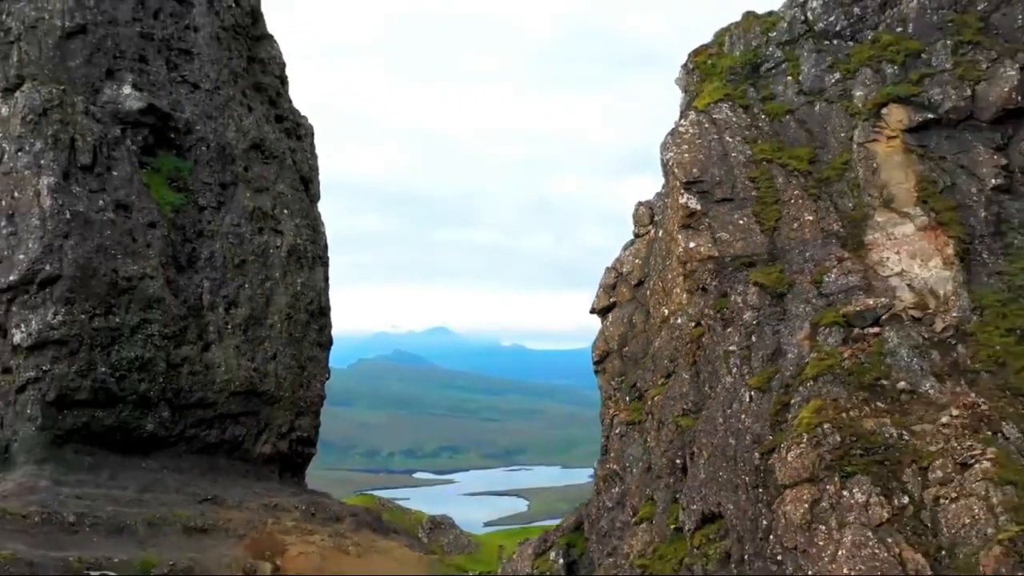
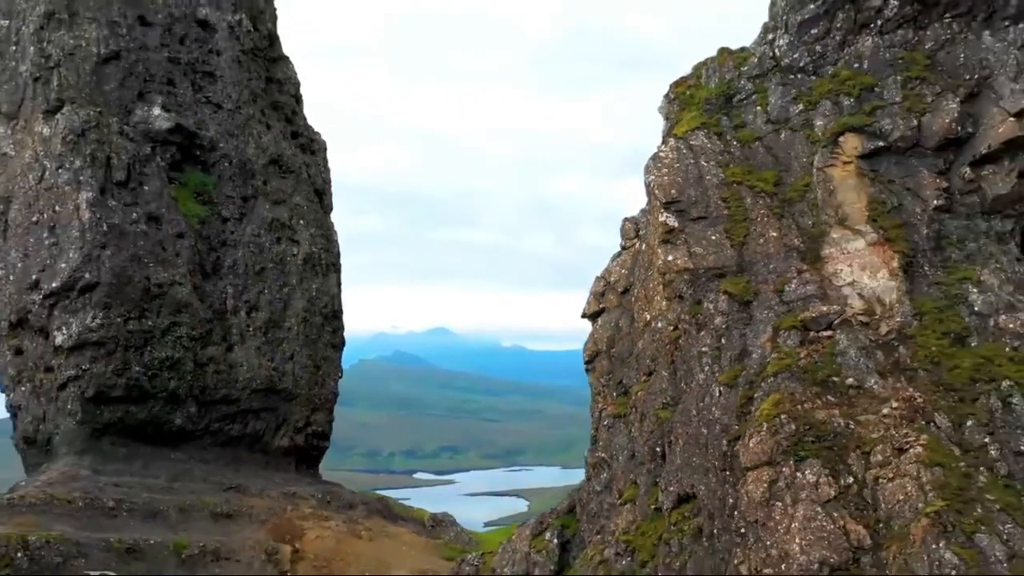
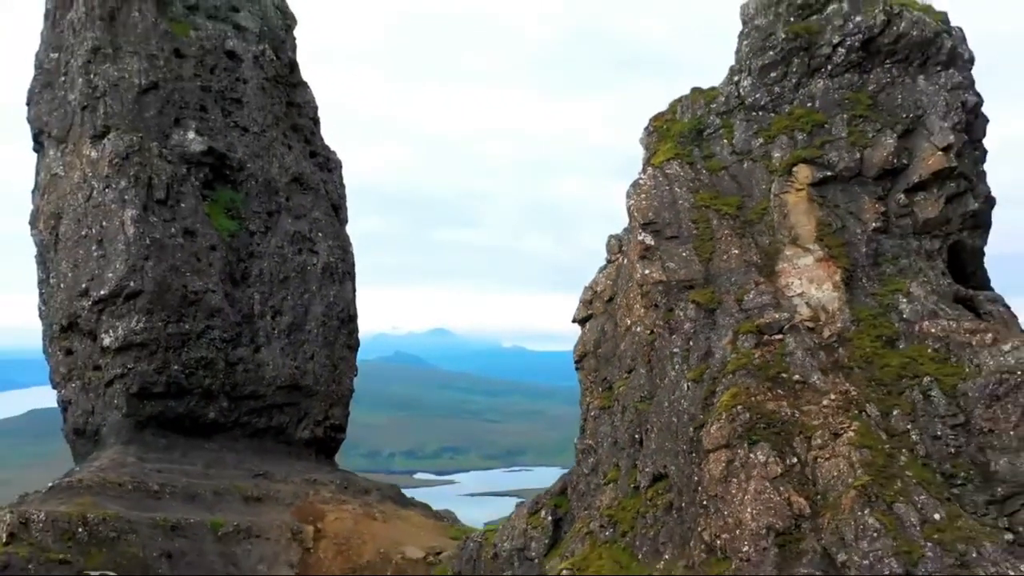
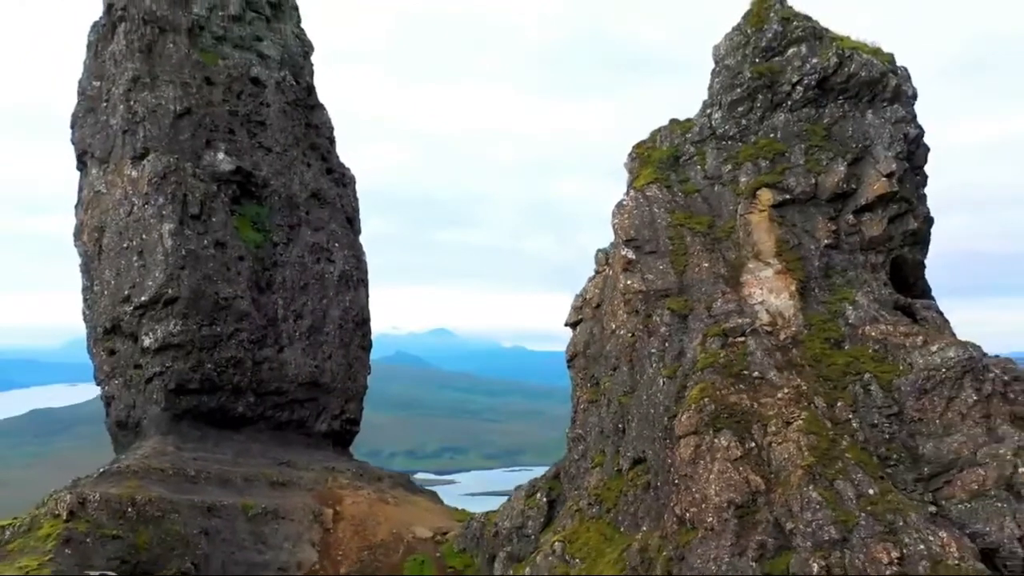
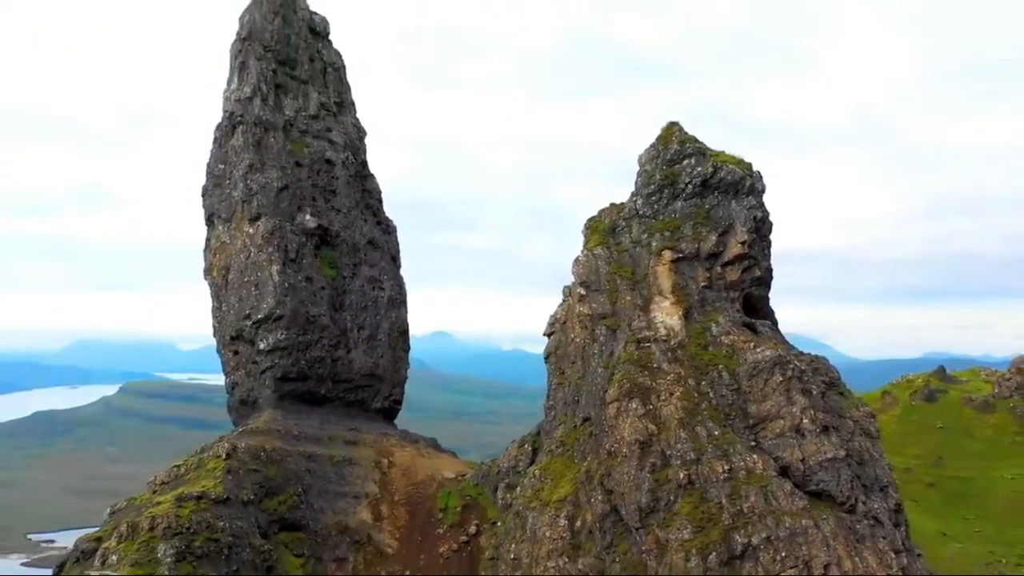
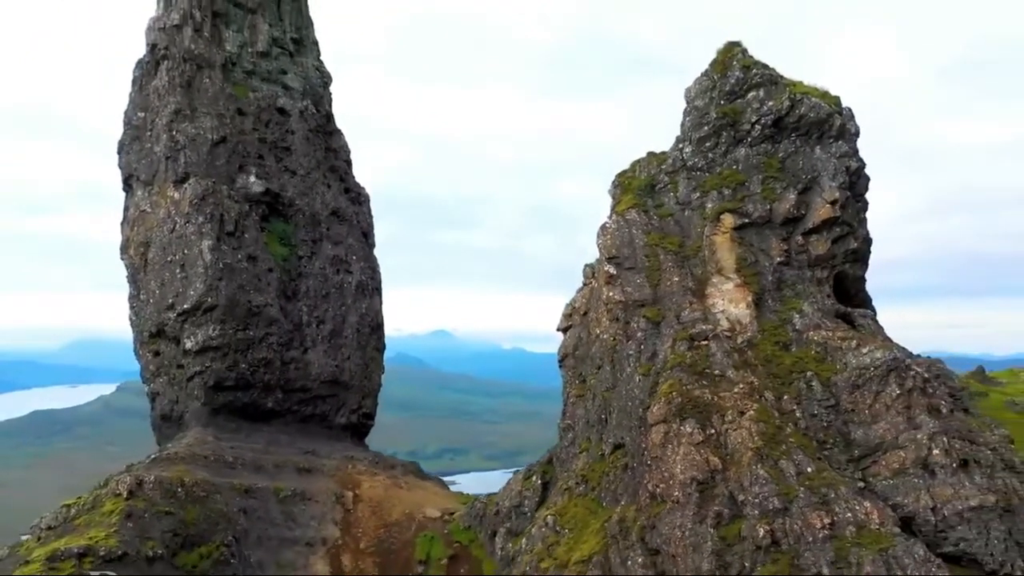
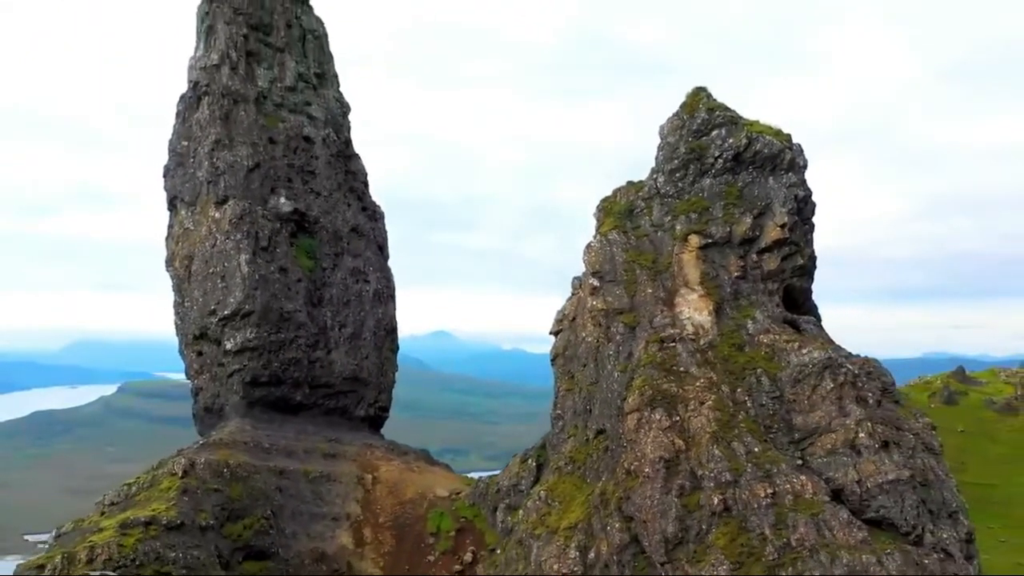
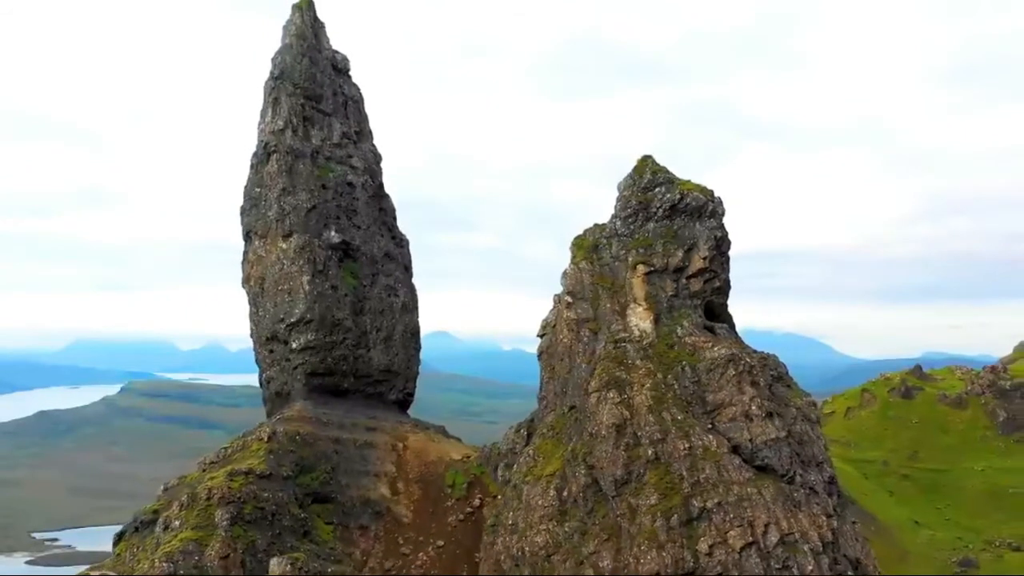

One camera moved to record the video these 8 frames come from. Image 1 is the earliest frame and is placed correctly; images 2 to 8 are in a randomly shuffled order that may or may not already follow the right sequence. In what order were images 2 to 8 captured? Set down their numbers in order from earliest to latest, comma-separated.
2, 3, 4, 6, 7, 5, 8
